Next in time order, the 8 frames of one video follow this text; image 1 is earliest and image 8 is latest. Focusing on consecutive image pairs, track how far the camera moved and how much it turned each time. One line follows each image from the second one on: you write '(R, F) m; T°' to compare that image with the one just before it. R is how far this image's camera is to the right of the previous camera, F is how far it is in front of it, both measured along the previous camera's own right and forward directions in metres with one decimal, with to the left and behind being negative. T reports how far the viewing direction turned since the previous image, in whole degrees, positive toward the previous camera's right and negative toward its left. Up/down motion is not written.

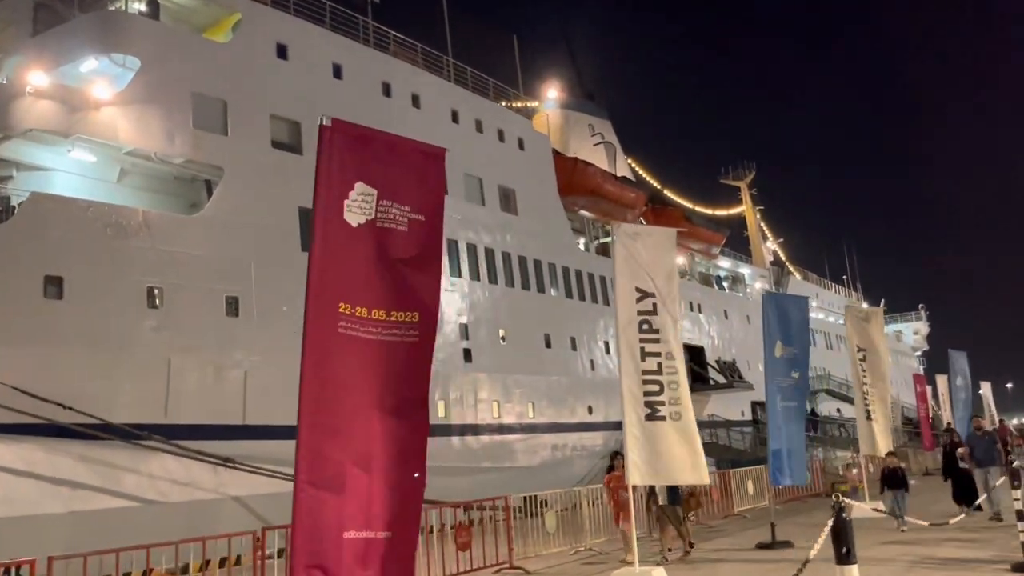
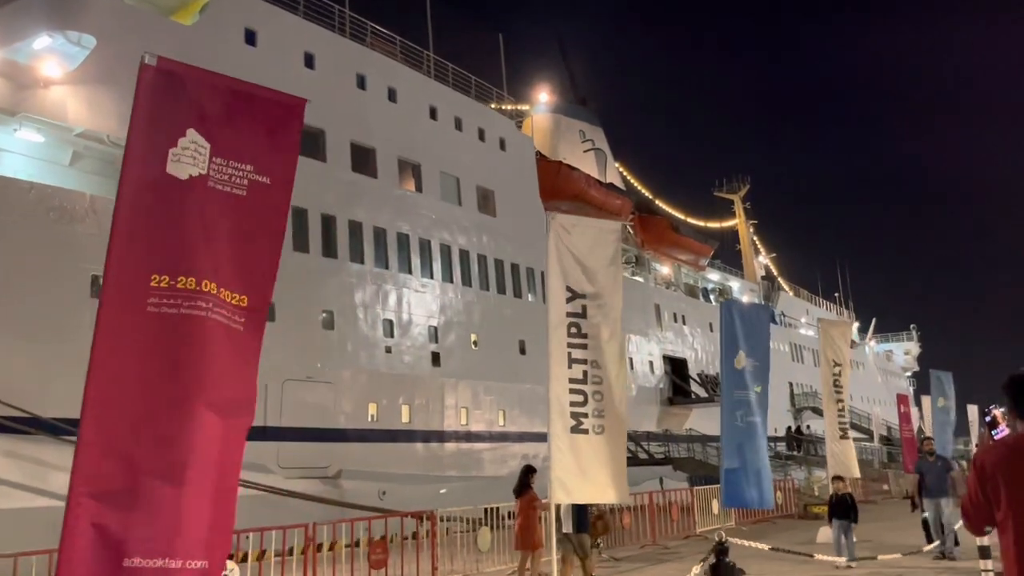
(+0.4, +0.4) m; 0°
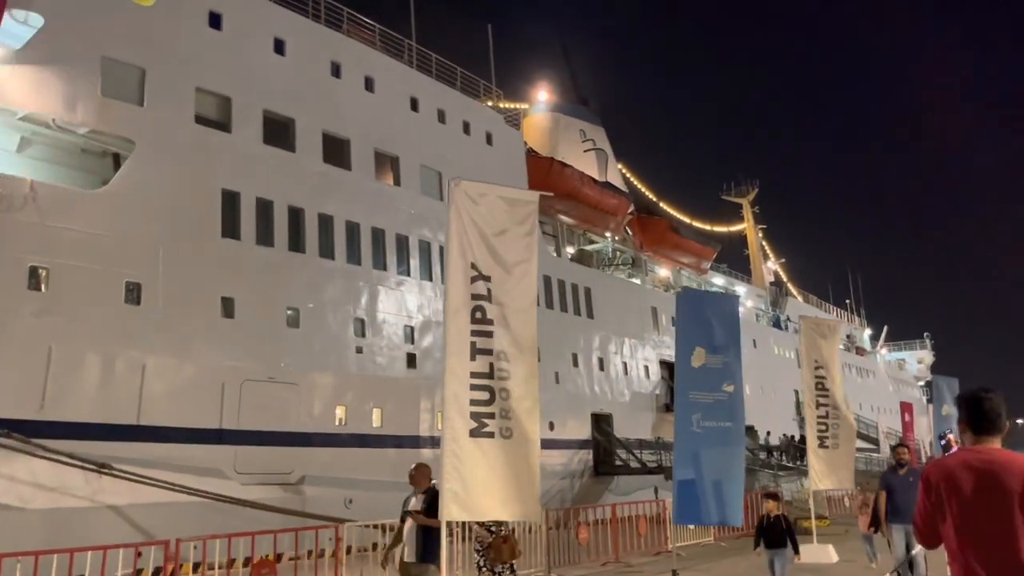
(+0.5, +0.6) m; -1°
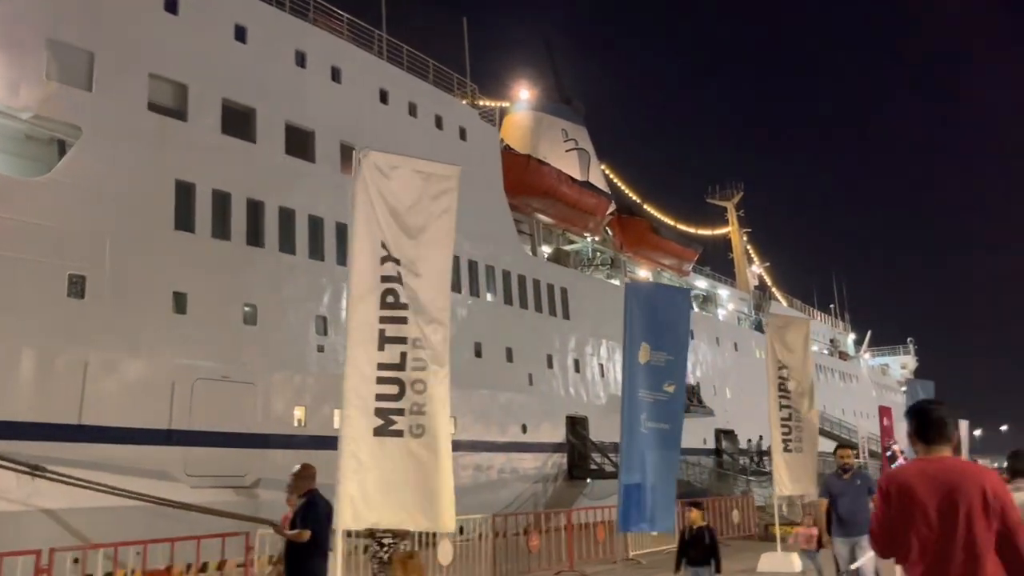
(+0.3, +0.4) m; +1°
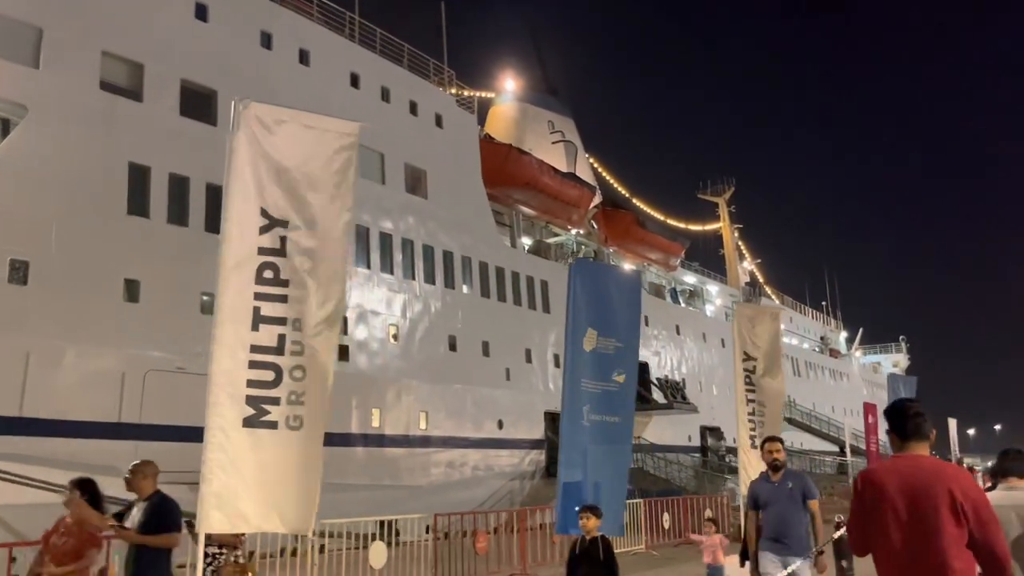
(+0.3, +0.4) m; 0°
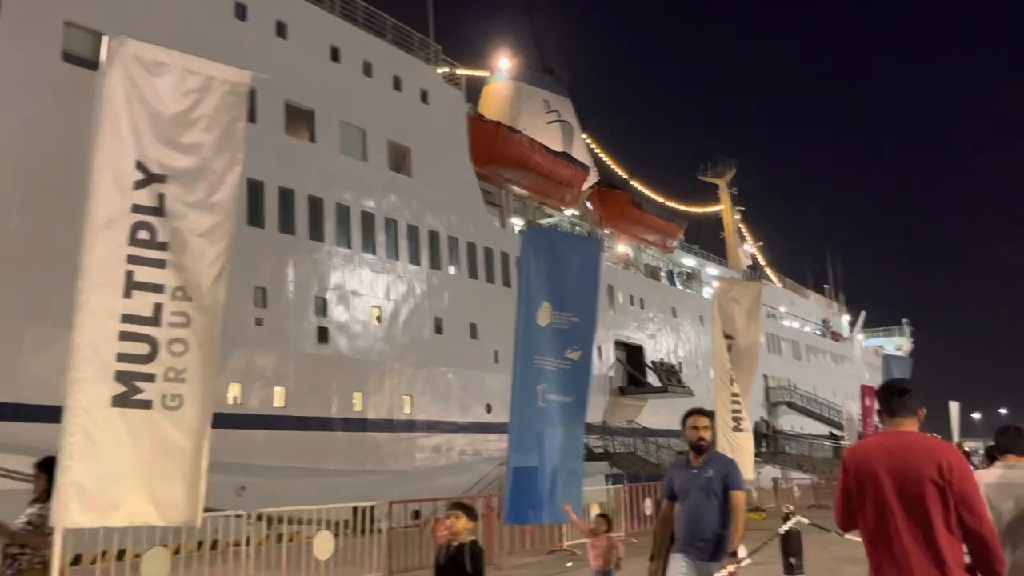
(+0.3, +0.3) m; 0°
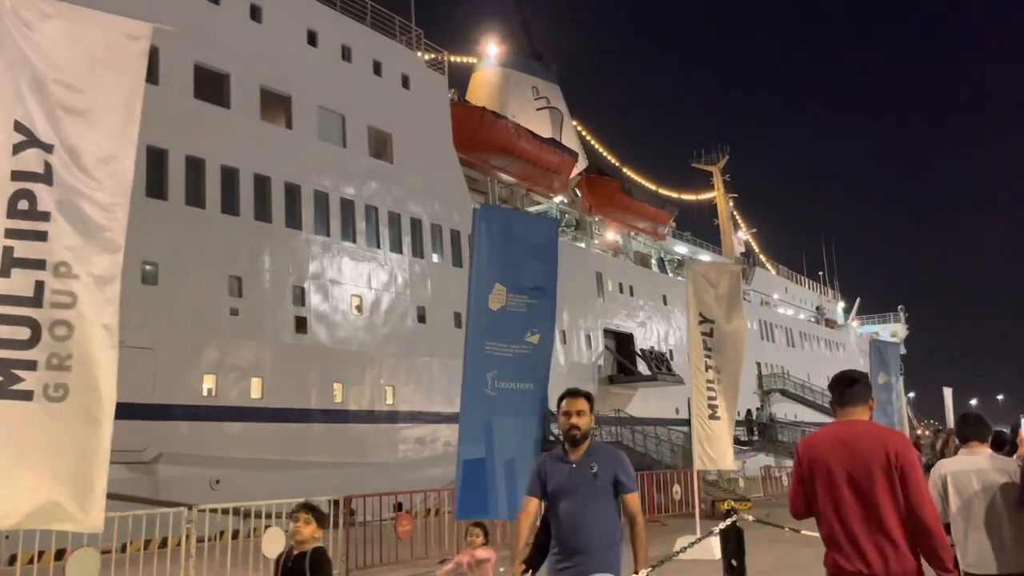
(+0.2, +0.2) m; 0°
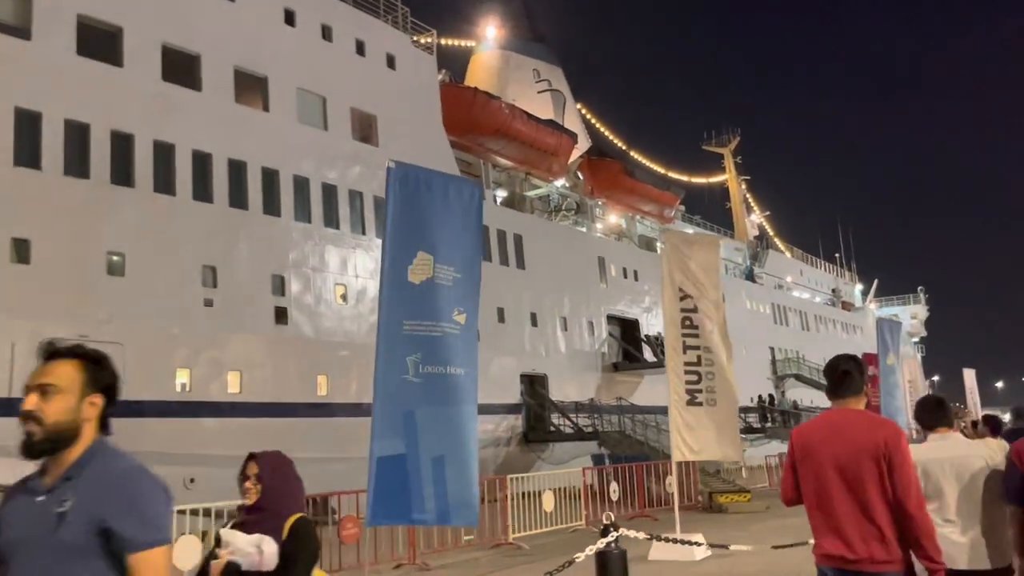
(+0.4, +0.5) m; -1°
